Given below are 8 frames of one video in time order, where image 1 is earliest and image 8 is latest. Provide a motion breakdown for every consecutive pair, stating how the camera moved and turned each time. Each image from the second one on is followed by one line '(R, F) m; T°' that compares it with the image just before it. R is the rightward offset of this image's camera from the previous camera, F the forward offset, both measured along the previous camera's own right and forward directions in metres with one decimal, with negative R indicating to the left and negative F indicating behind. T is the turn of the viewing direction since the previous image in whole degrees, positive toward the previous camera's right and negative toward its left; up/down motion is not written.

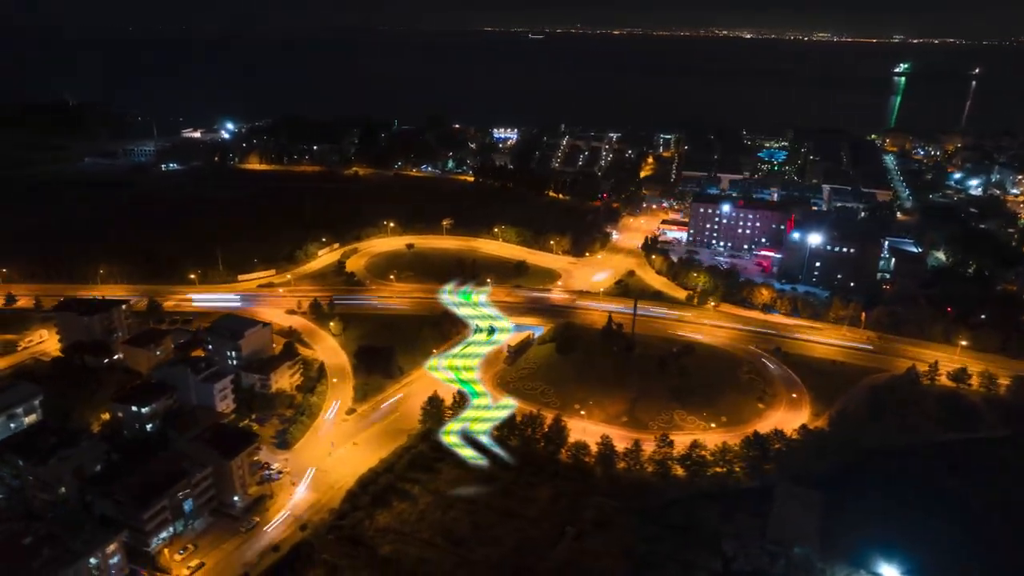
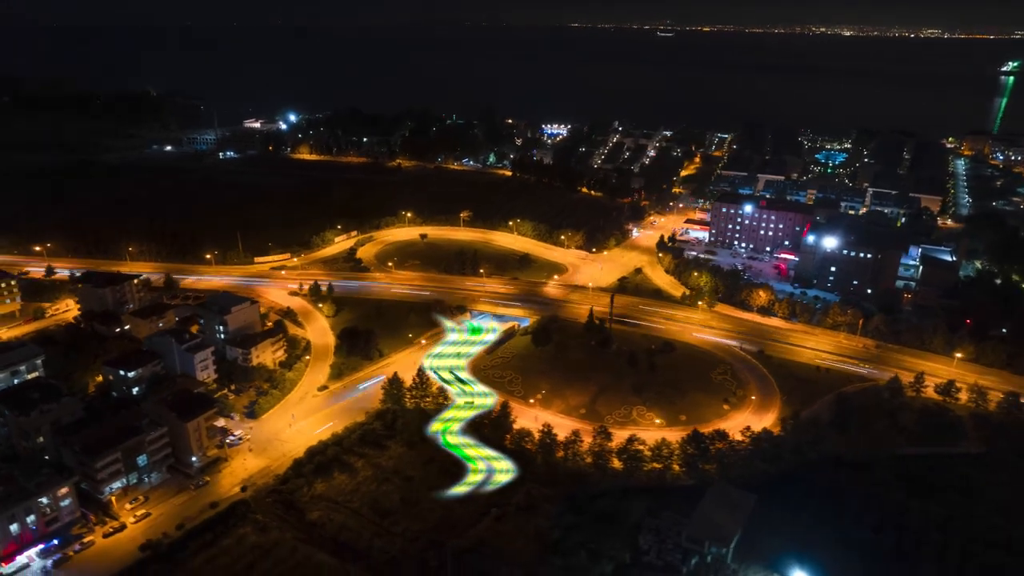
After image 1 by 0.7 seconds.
(+2.9, -0.2) m; -6°
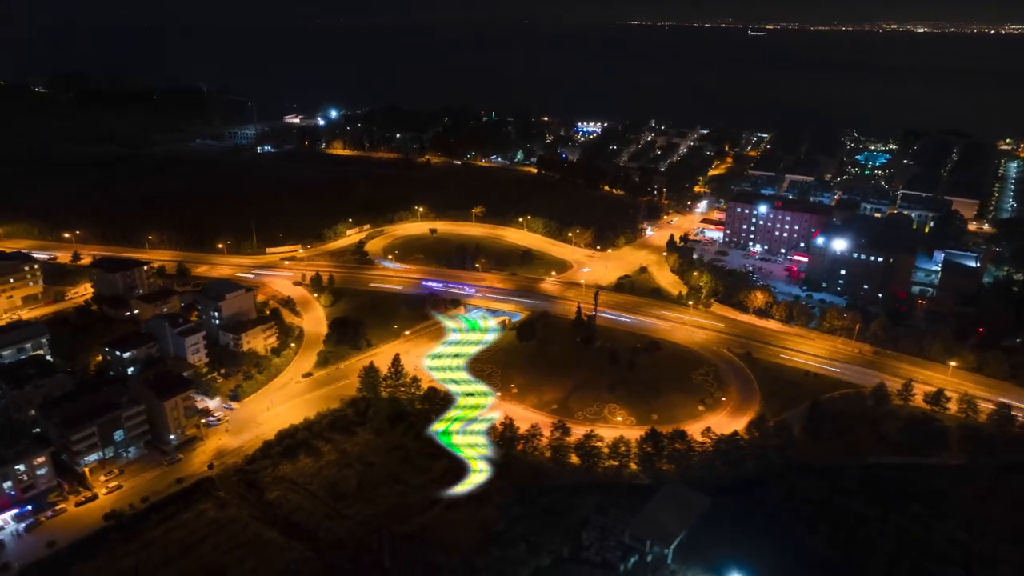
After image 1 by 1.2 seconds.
(+2.0, -0.1) m; -4°
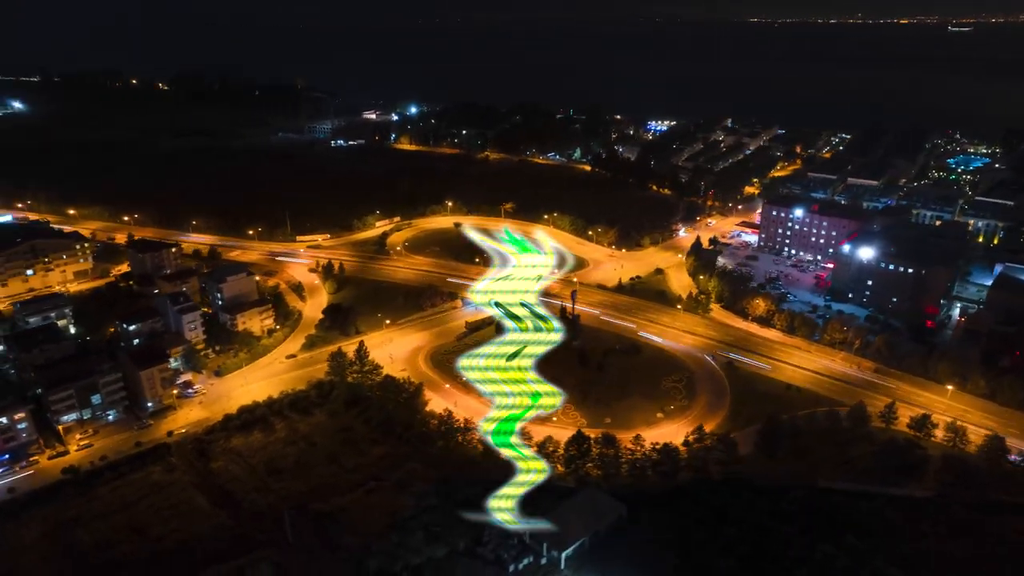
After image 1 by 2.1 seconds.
(+3.6, +0.2) m; -8°
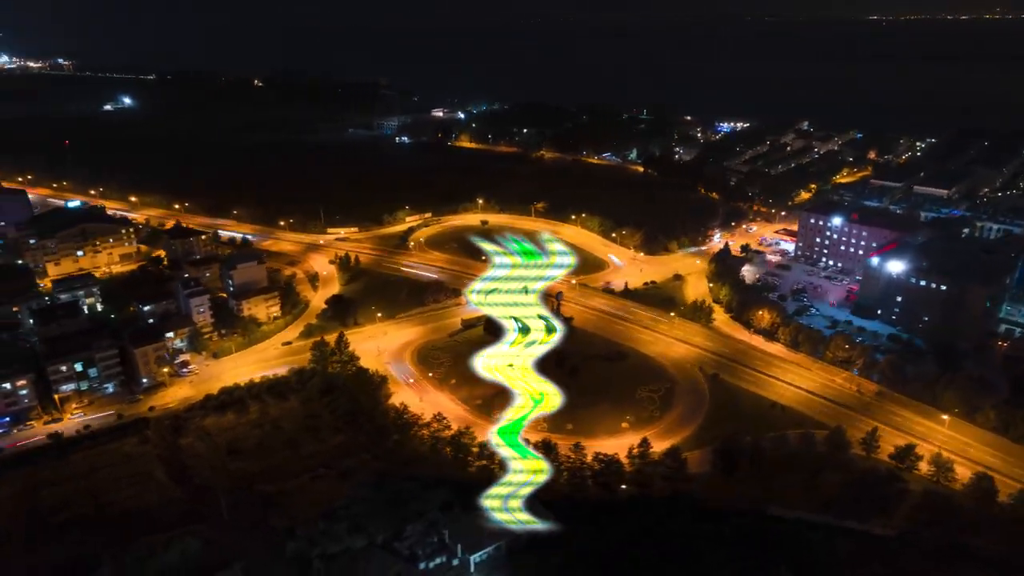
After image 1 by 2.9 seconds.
(+3.0, +0.3) m; -8°
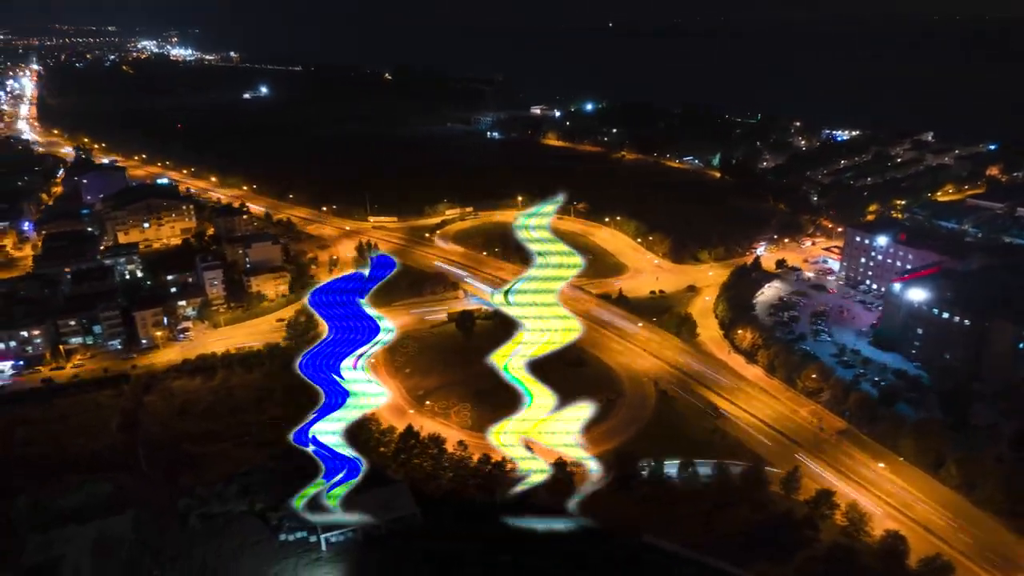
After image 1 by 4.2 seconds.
(+4.8, +0.5) m; -11°
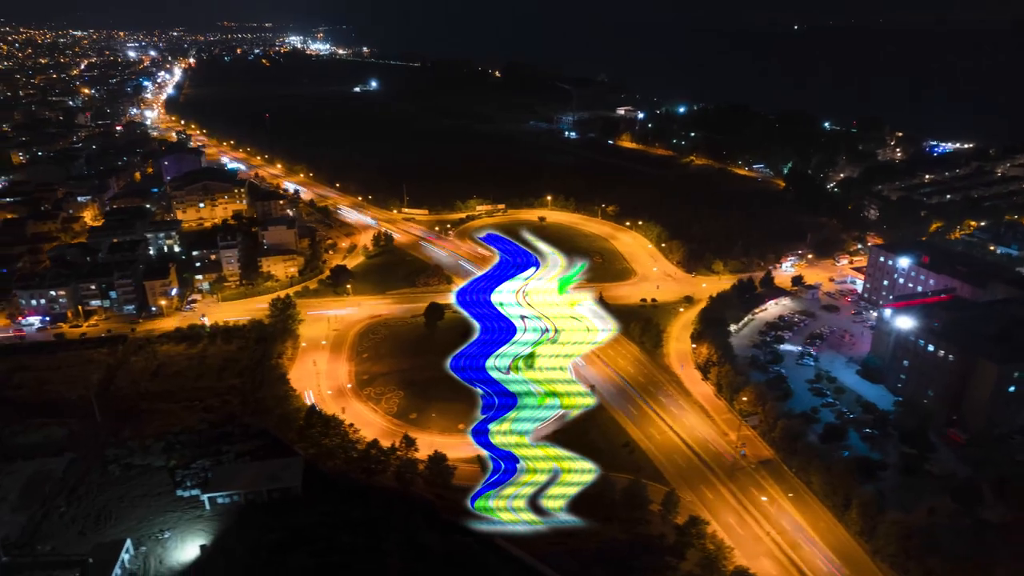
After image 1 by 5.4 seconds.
(+4.5, +0.2) m; -10°
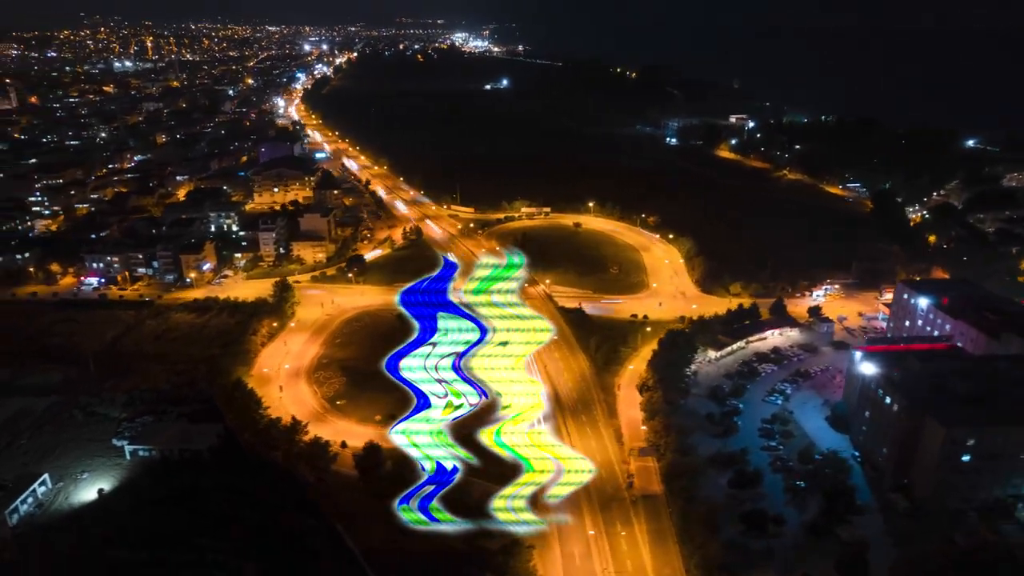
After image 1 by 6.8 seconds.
(+5.3, +0.4) m; -12°
